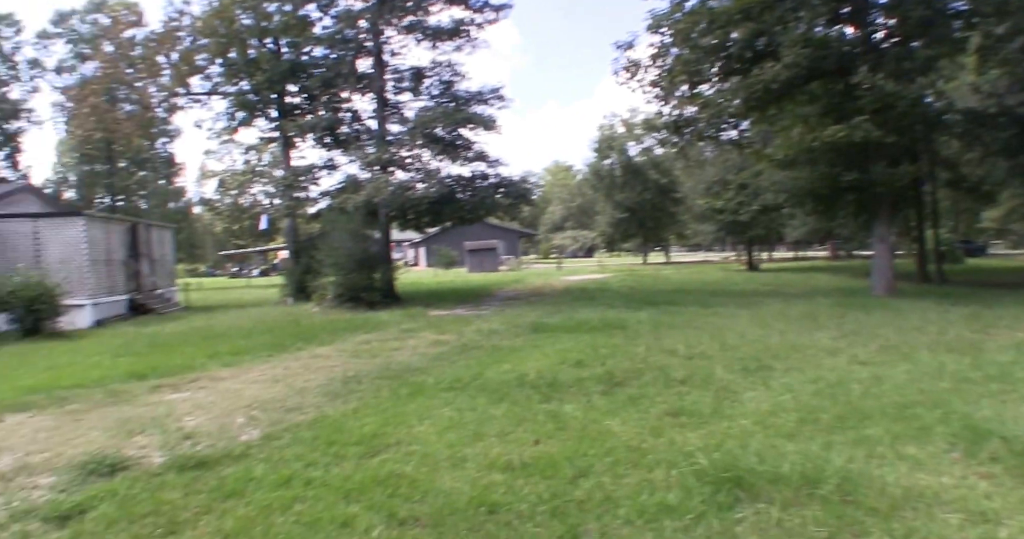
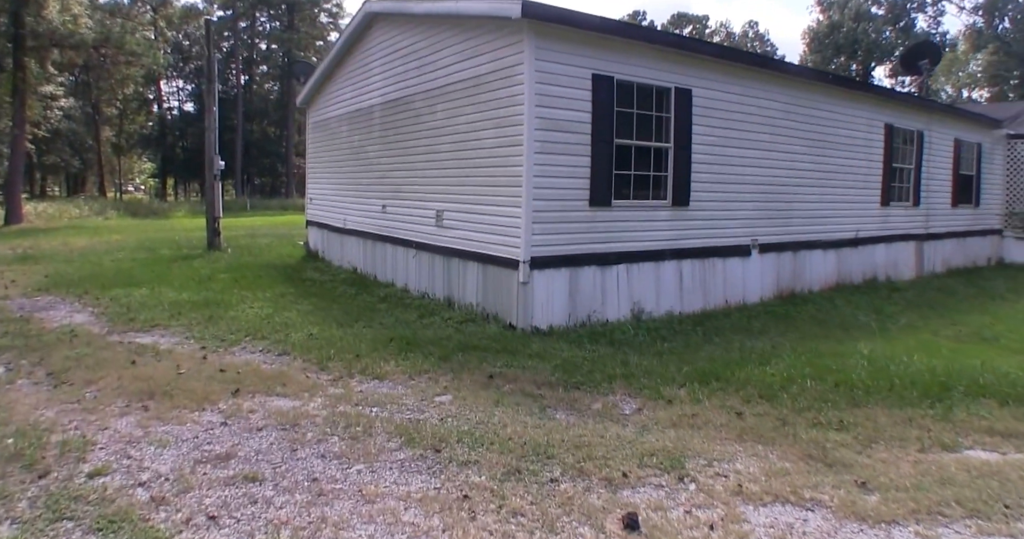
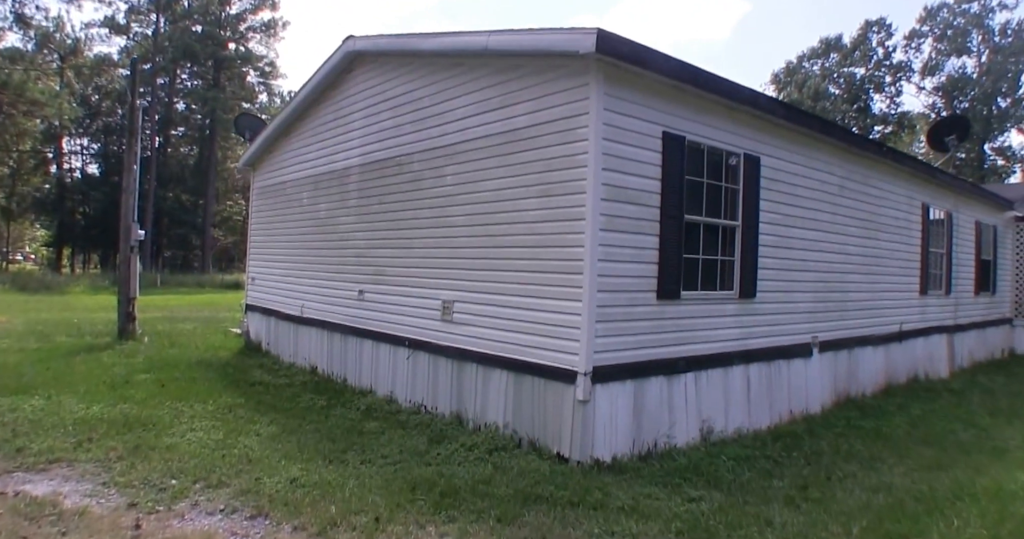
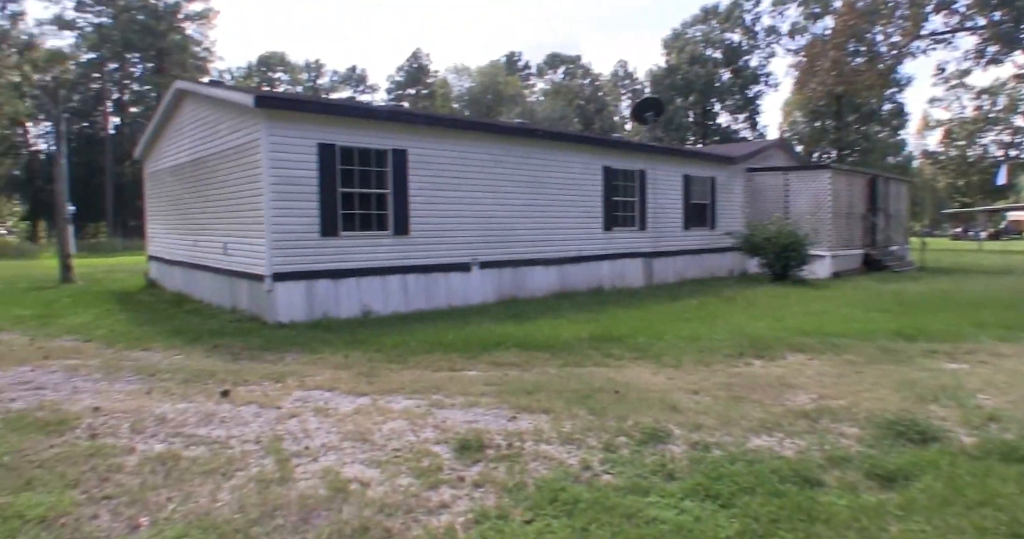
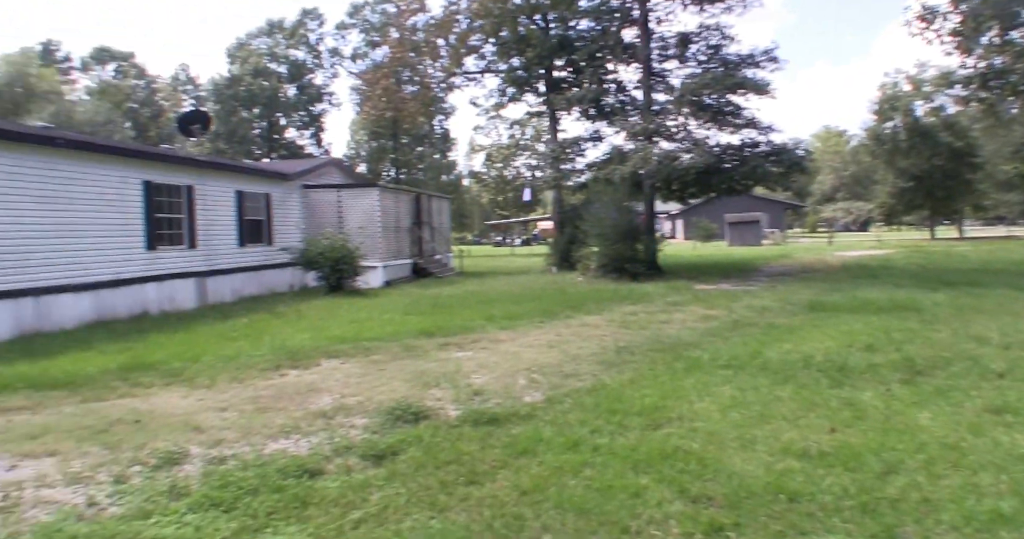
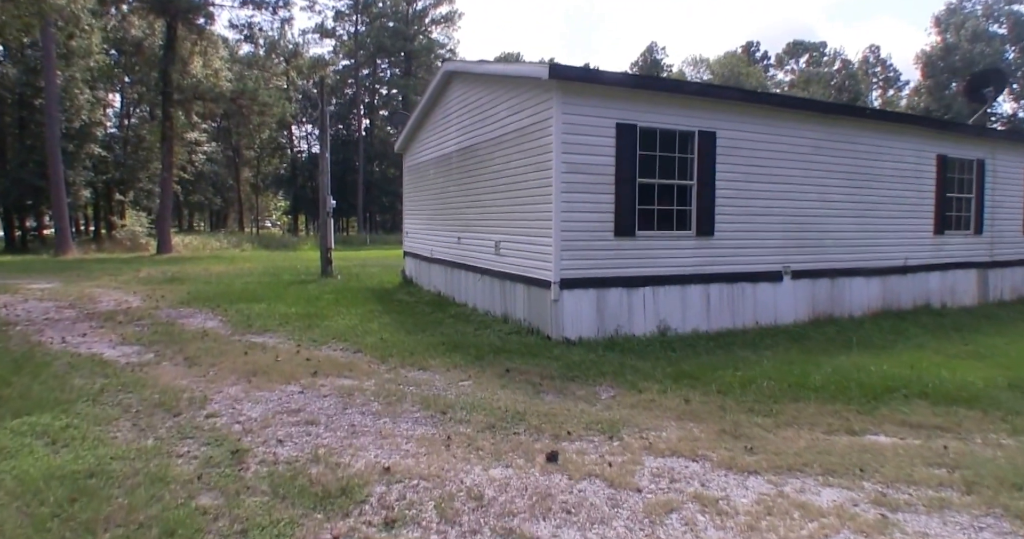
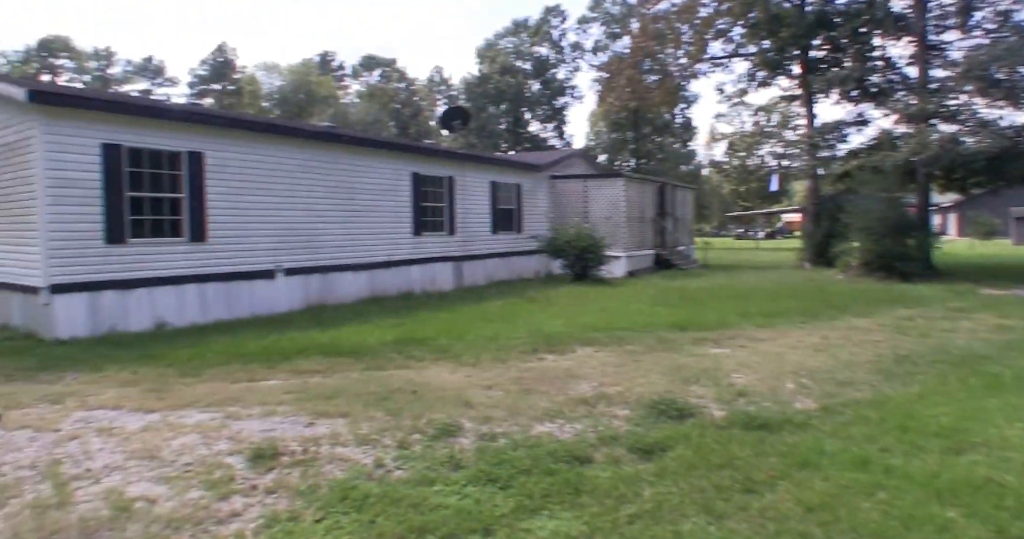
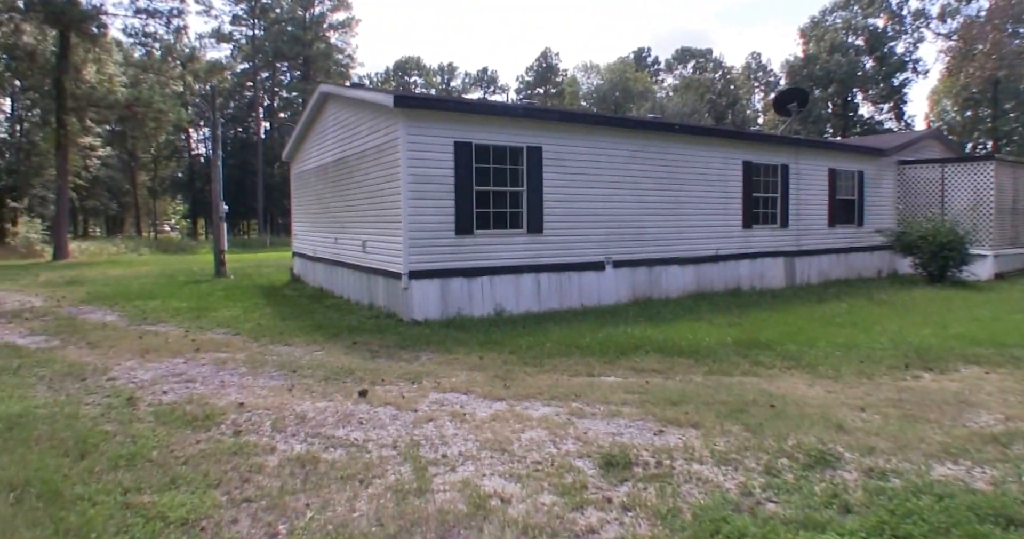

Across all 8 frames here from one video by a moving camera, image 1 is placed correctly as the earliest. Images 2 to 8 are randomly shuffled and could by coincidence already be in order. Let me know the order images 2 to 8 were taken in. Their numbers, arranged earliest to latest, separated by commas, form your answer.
5, 7, 4, 8, 6, 2, 3
